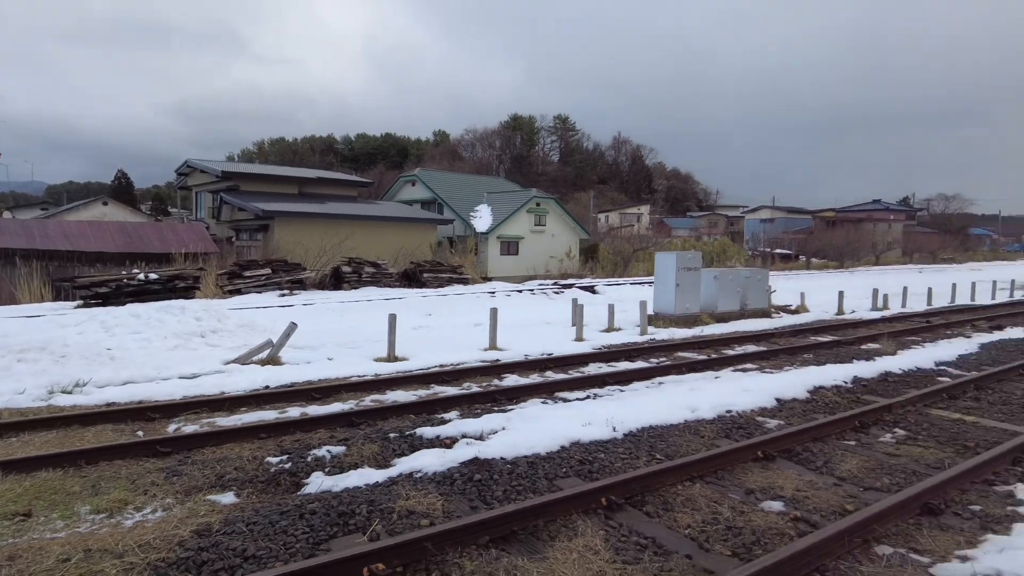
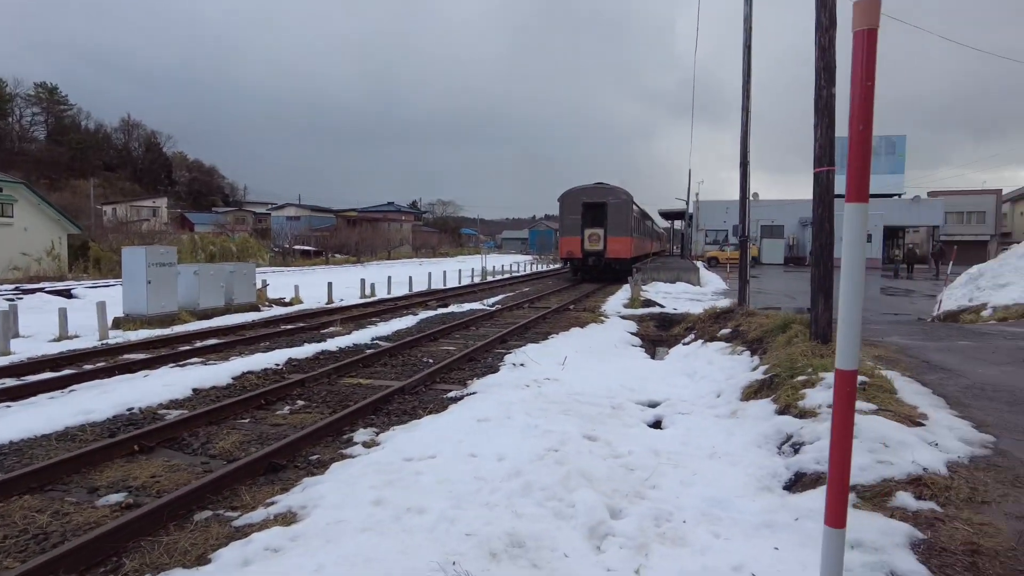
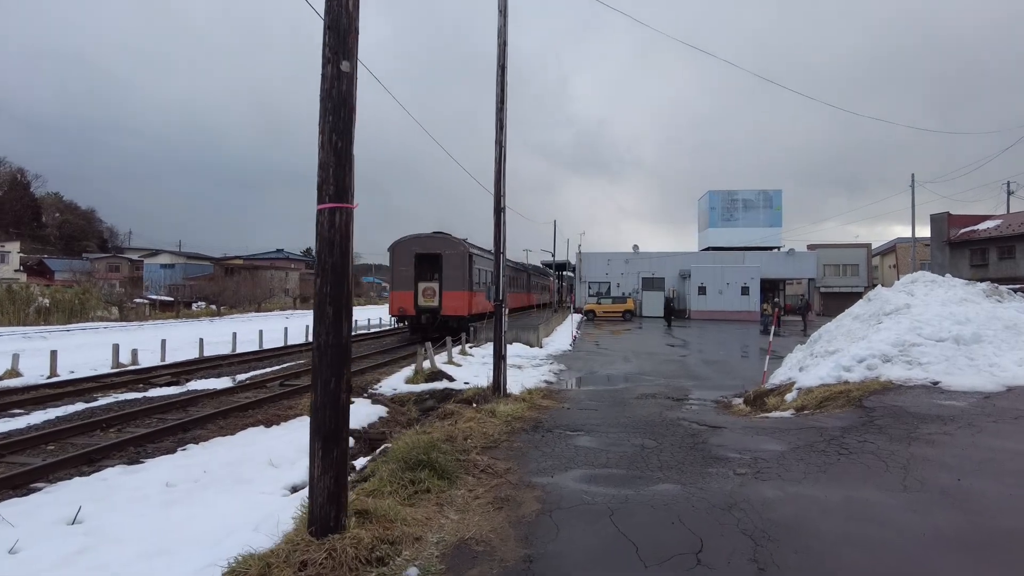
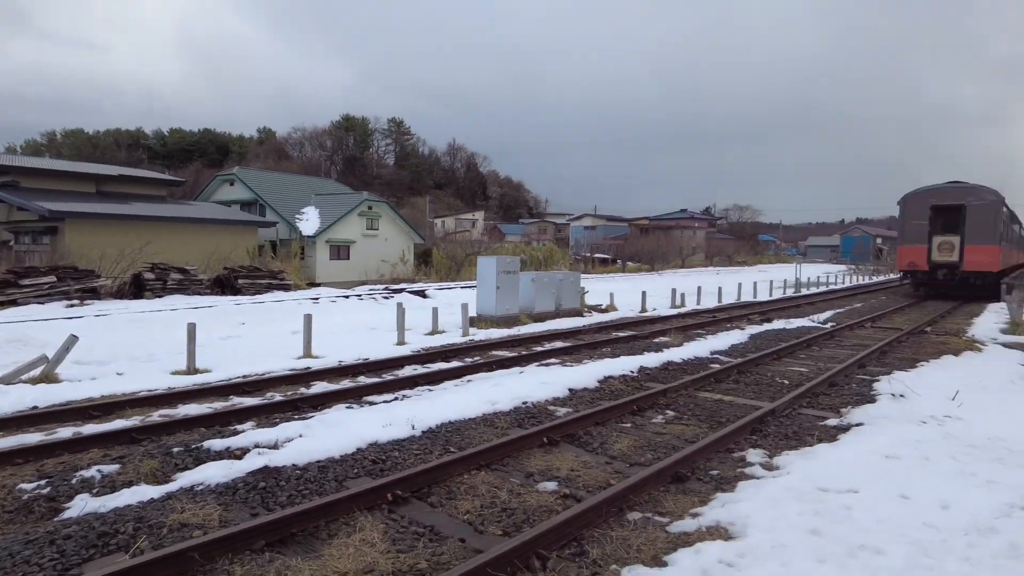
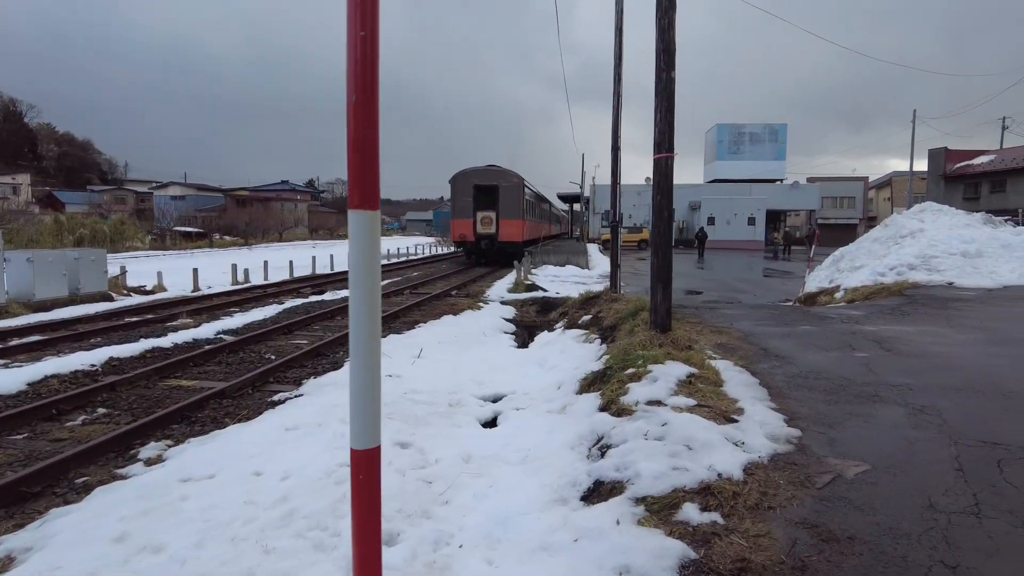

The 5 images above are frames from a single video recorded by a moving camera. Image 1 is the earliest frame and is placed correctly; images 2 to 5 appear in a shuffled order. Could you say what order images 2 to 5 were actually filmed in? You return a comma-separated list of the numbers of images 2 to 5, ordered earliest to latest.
4, 2, 5, 3
